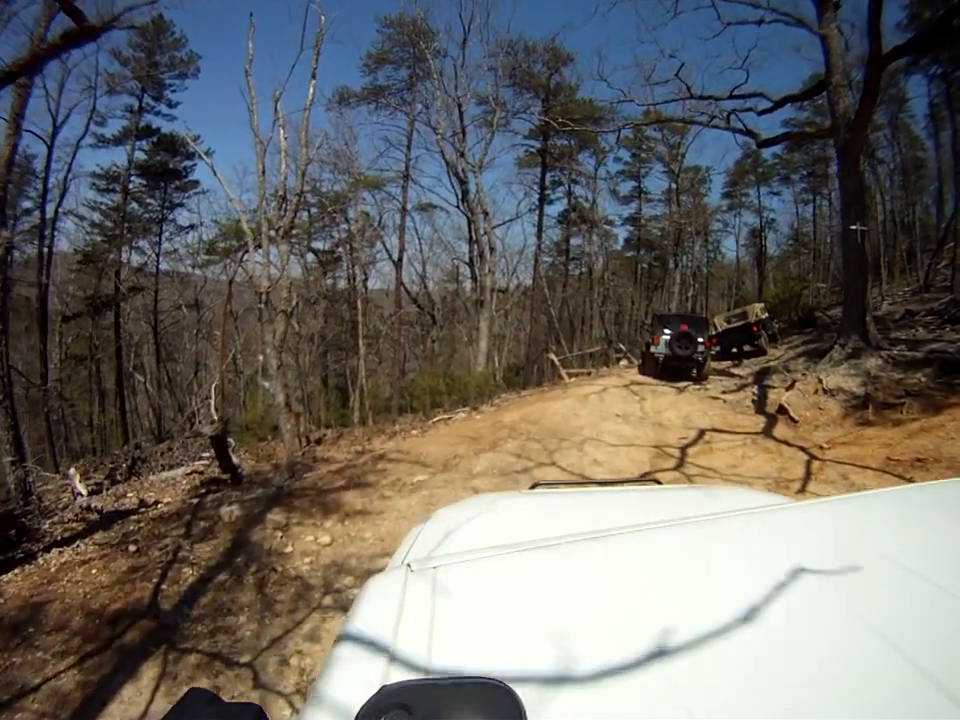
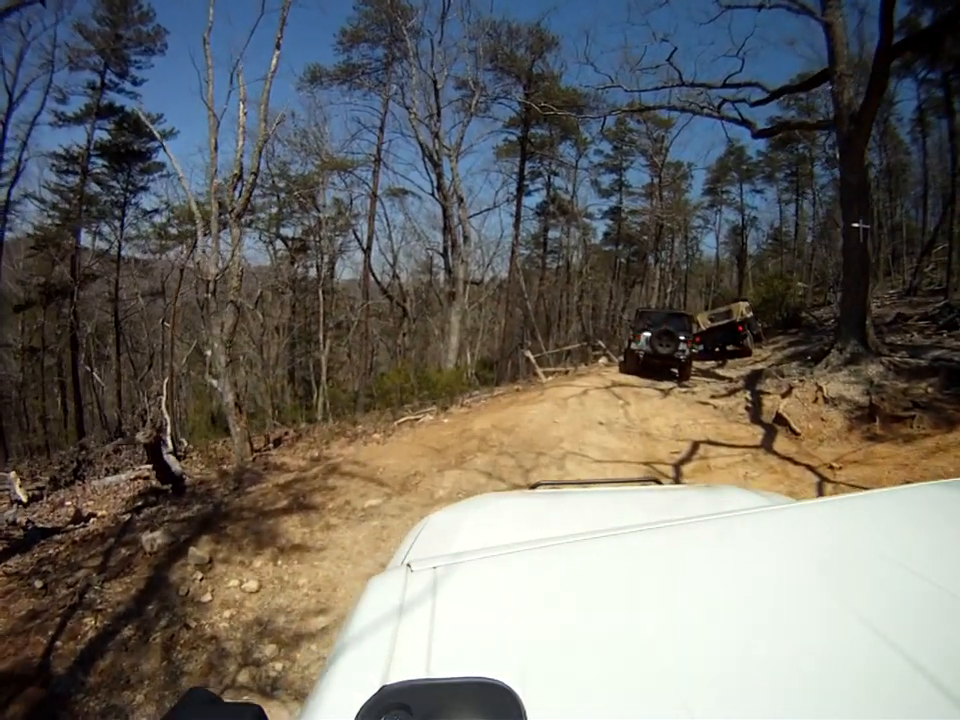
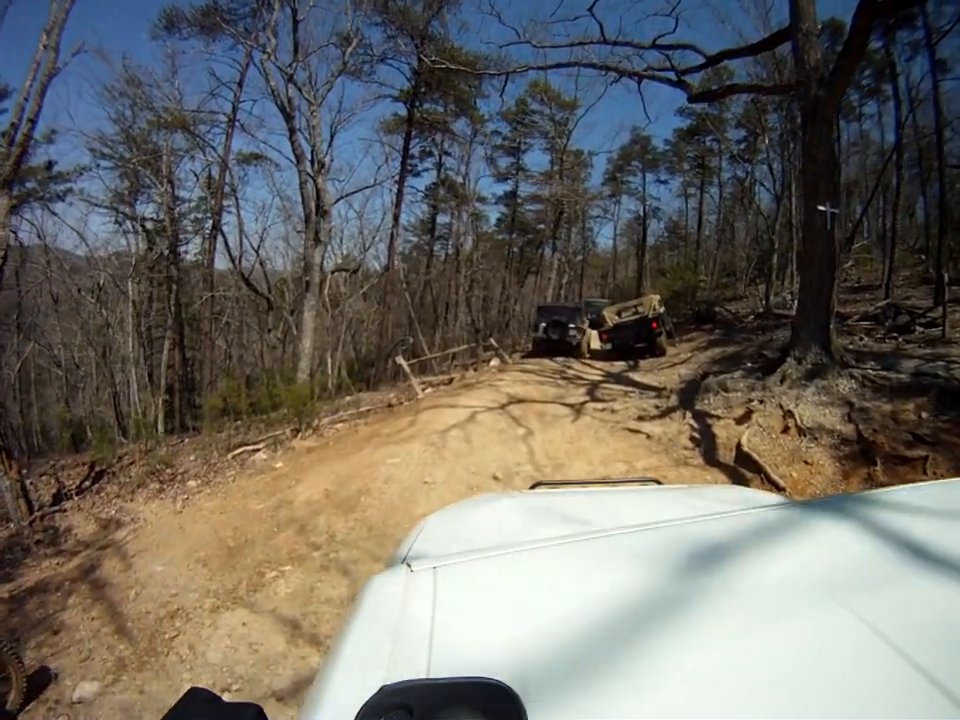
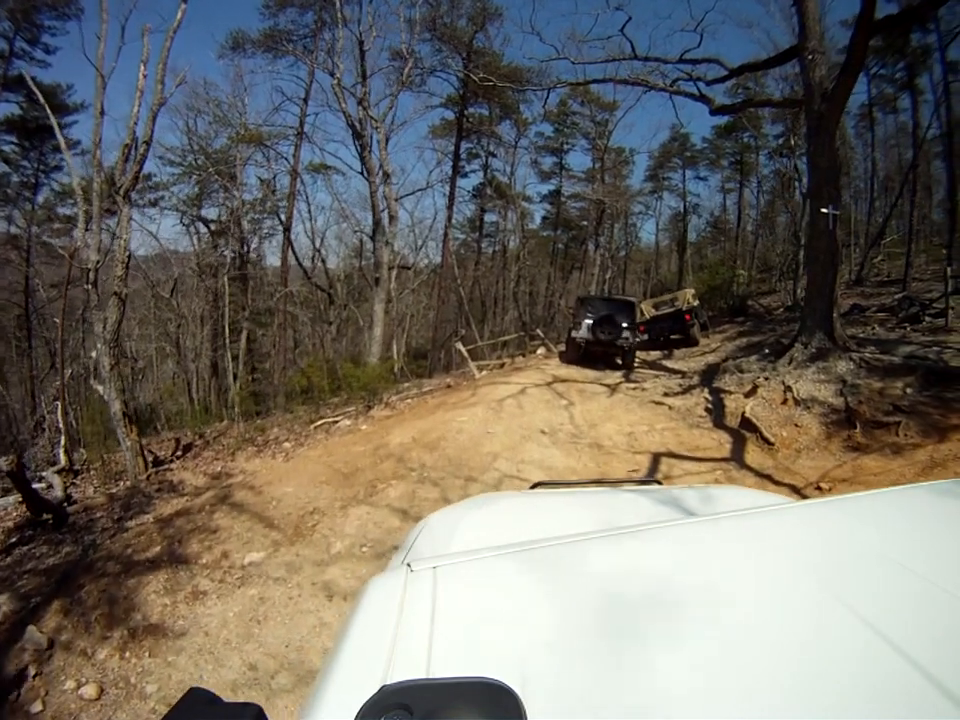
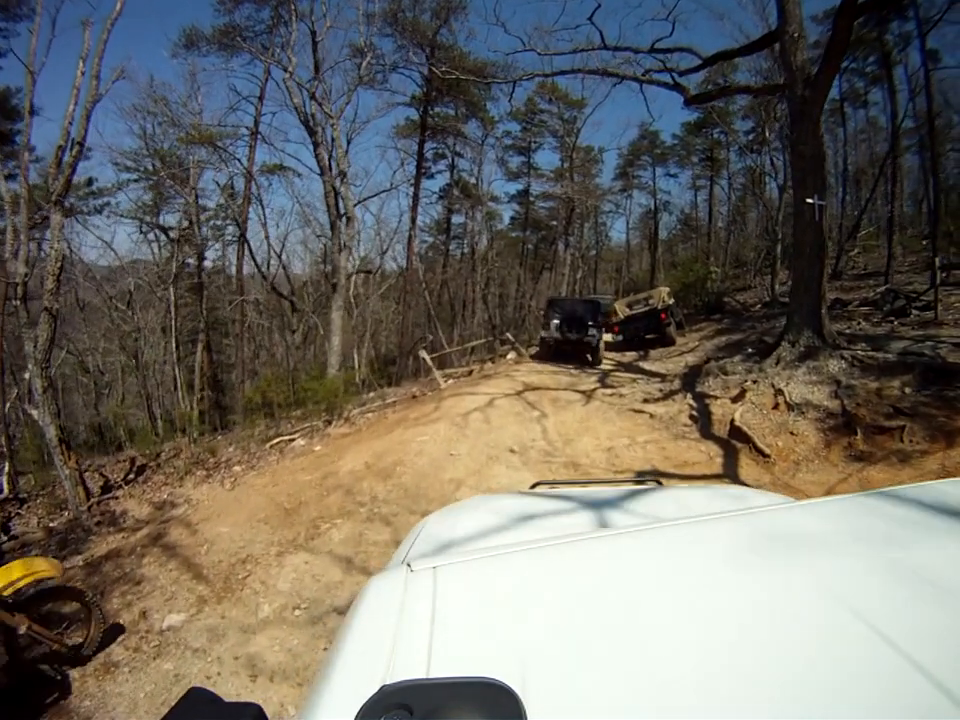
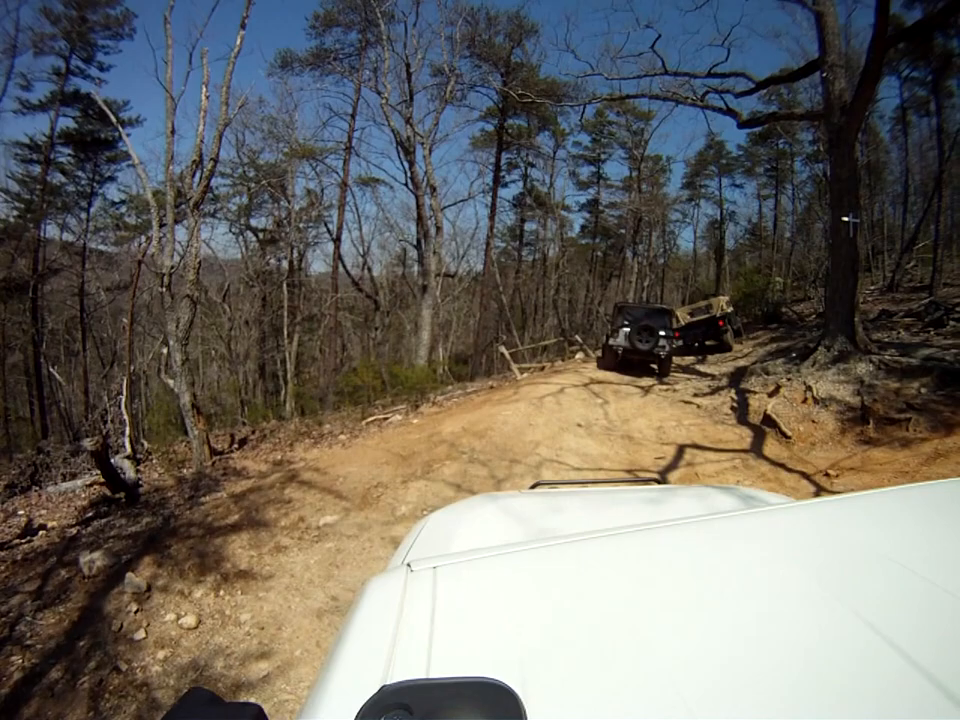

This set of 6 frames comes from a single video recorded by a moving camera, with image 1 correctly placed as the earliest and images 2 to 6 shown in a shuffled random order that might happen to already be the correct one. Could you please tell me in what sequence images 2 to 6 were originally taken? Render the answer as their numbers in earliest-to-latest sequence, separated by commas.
2, 6, 4, 5, 3
